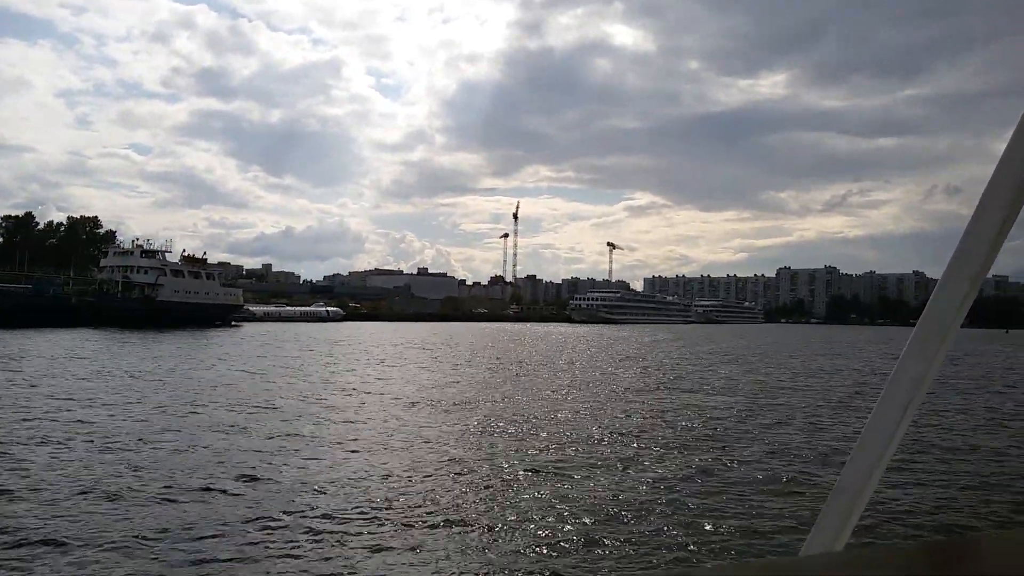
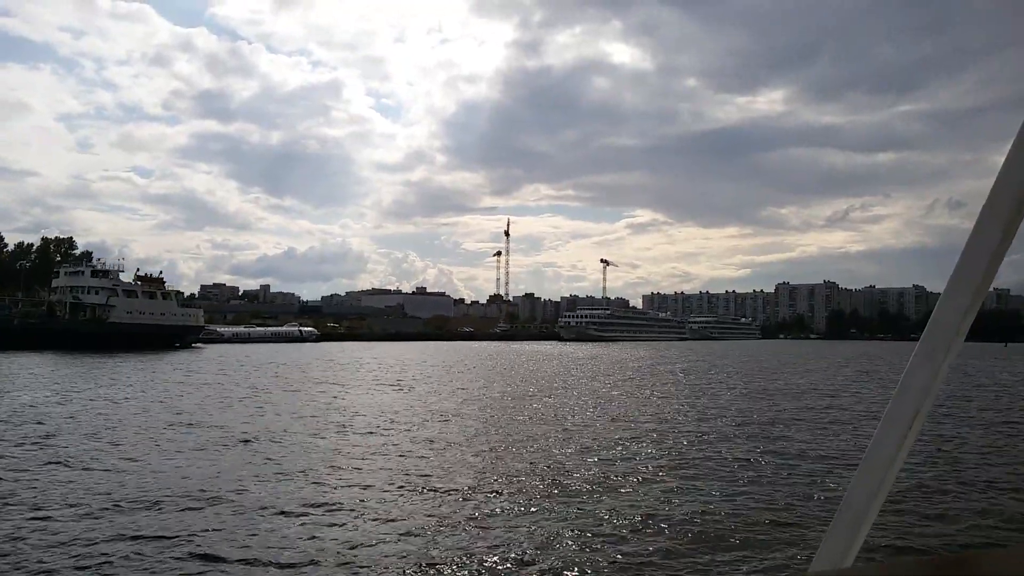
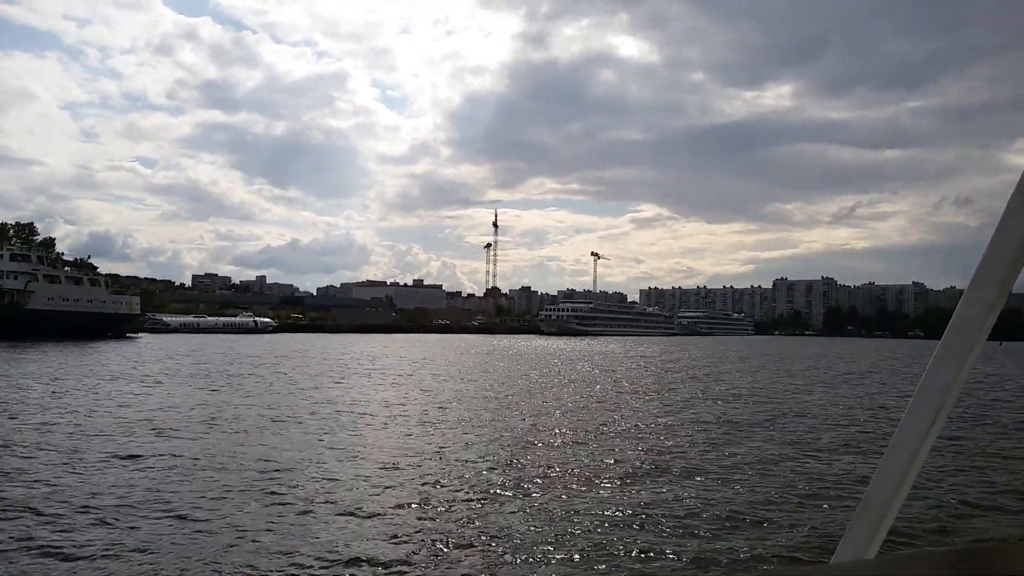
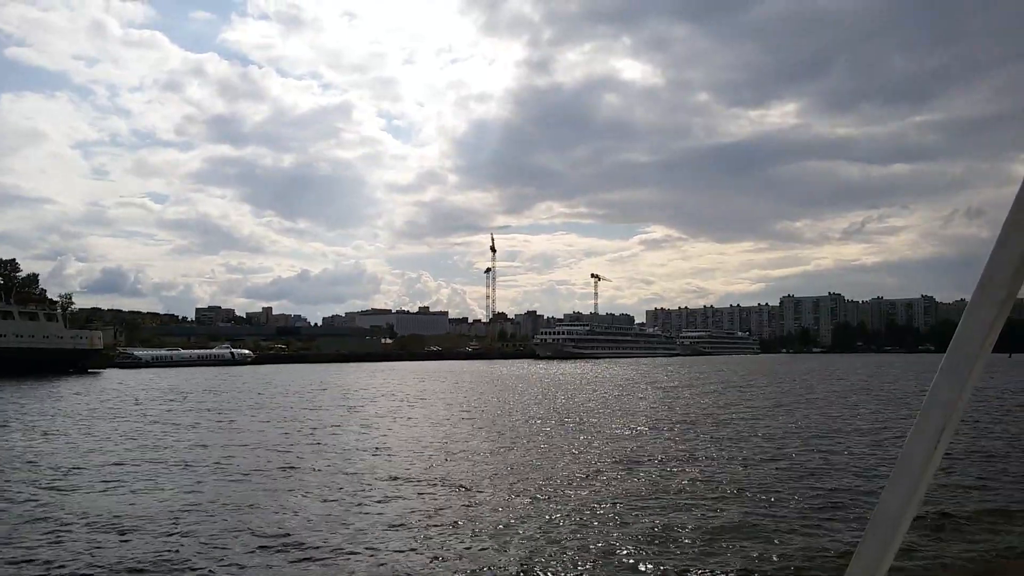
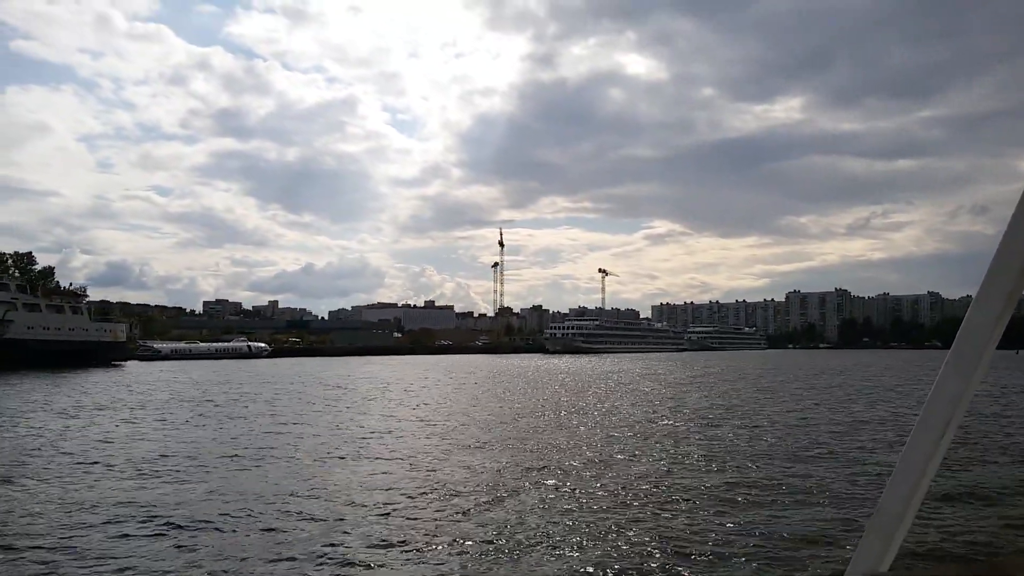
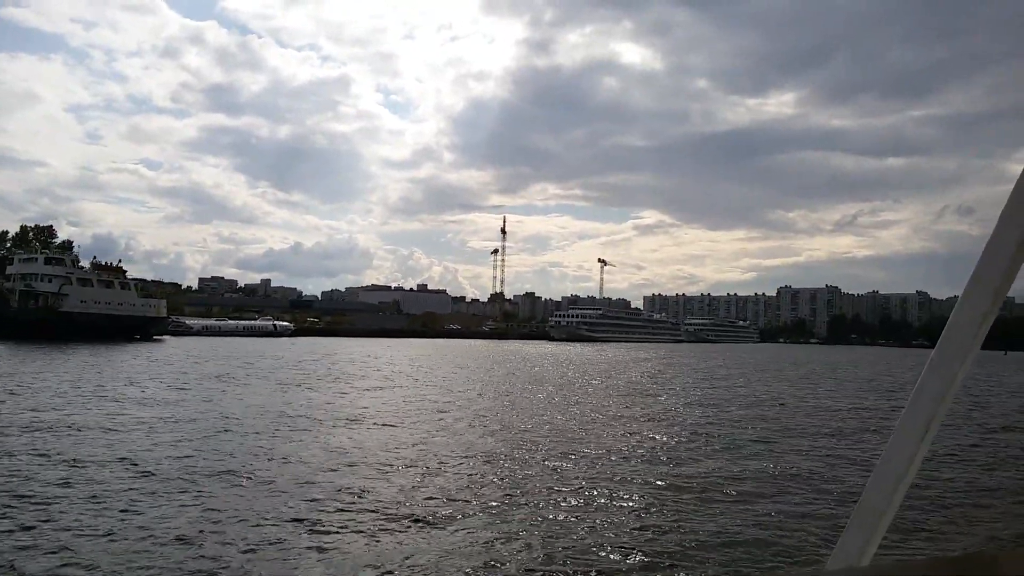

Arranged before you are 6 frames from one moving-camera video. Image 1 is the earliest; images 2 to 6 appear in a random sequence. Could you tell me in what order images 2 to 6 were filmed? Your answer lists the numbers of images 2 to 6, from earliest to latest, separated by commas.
2, 6, 3, 5, 4
